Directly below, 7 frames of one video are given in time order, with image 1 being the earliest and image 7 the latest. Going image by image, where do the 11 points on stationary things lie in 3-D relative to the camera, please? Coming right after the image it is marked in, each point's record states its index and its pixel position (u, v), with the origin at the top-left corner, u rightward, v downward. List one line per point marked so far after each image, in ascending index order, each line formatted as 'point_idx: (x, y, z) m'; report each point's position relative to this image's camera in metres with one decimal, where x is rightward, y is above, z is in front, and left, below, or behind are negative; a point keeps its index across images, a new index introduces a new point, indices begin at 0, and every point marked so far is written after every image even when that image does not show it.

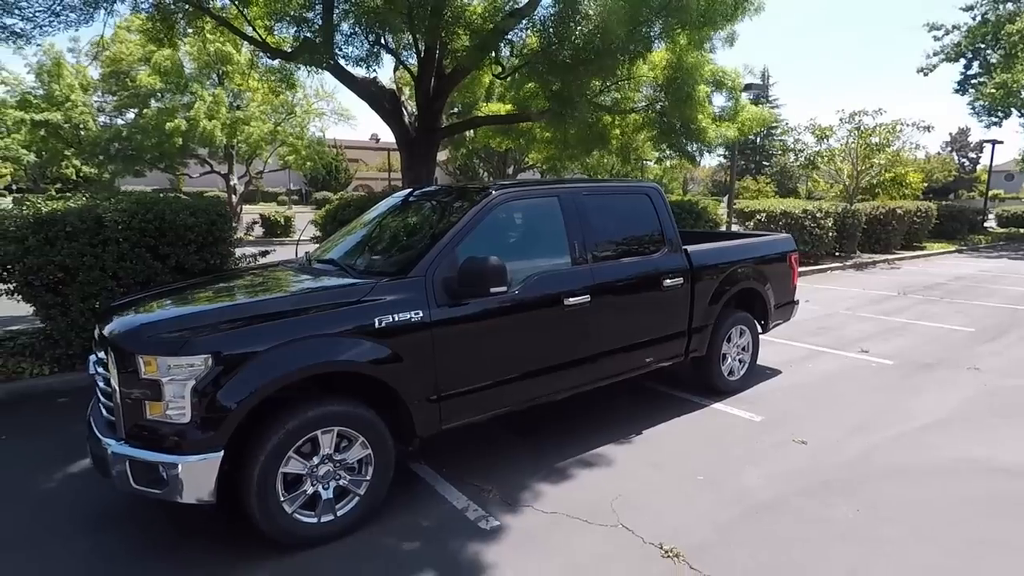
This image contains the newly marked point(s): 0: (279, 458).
0: (-1.3, -0.9, +3.1) m
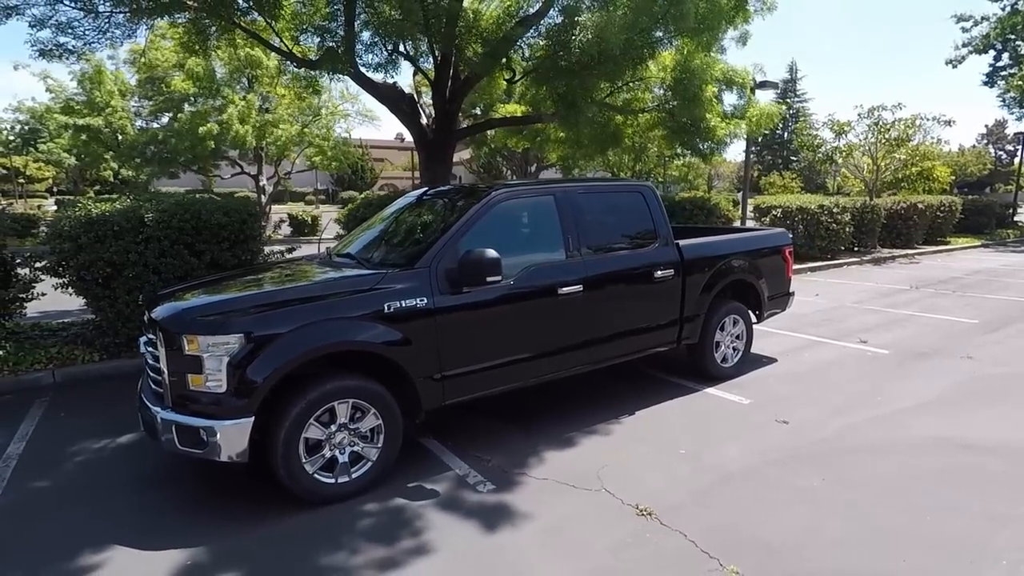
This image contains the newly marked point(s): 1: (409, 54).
0: (-1.3, -0.8, +3.6) m
1: (-1.6, +3.7, +9.0) m
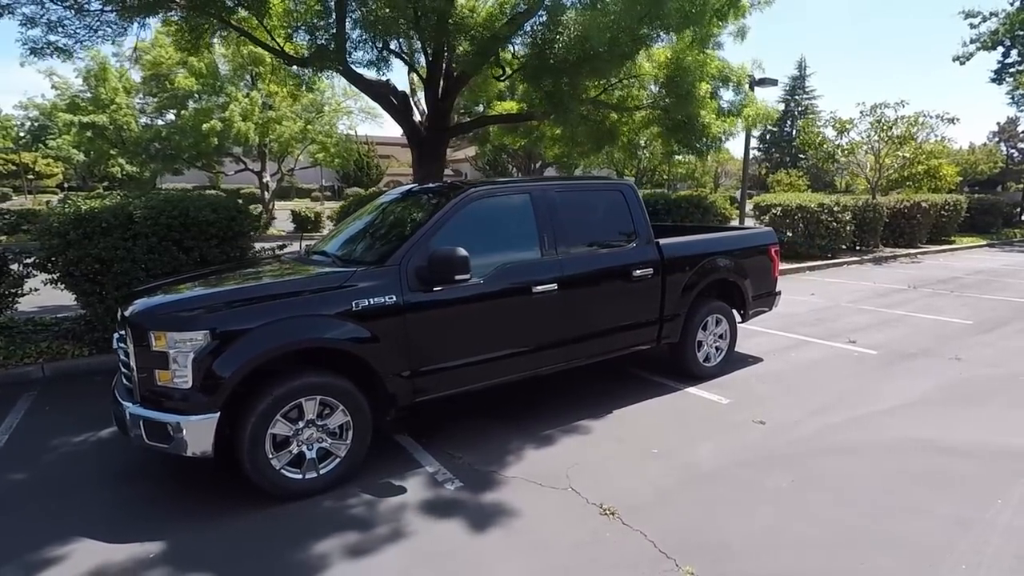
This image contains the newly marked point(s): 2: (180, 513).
0: (-1.5, -0.8, +3.6) m
1: (-1.8, +3.7, +9.0) m
2: (-2.1, -1.4, +3.6) m
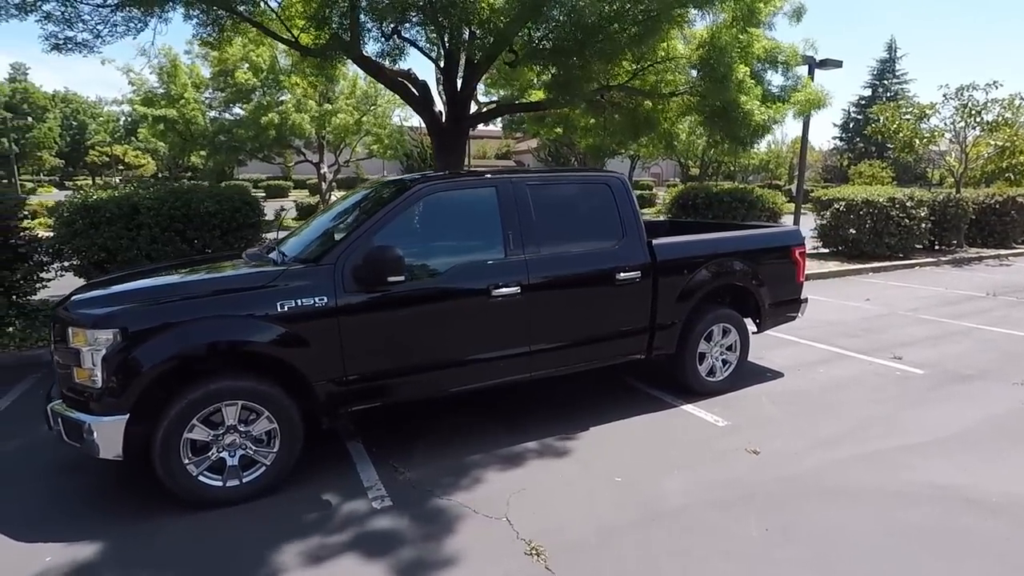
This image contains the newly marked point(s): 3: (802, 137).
0: (-2.0, -0.8, +3.4) m
1: (-1.5, +3.8, +8.7) m
2: (-2.6, -1.4, +3.5) m
3: (+6.9, +3.6, +13.5) m
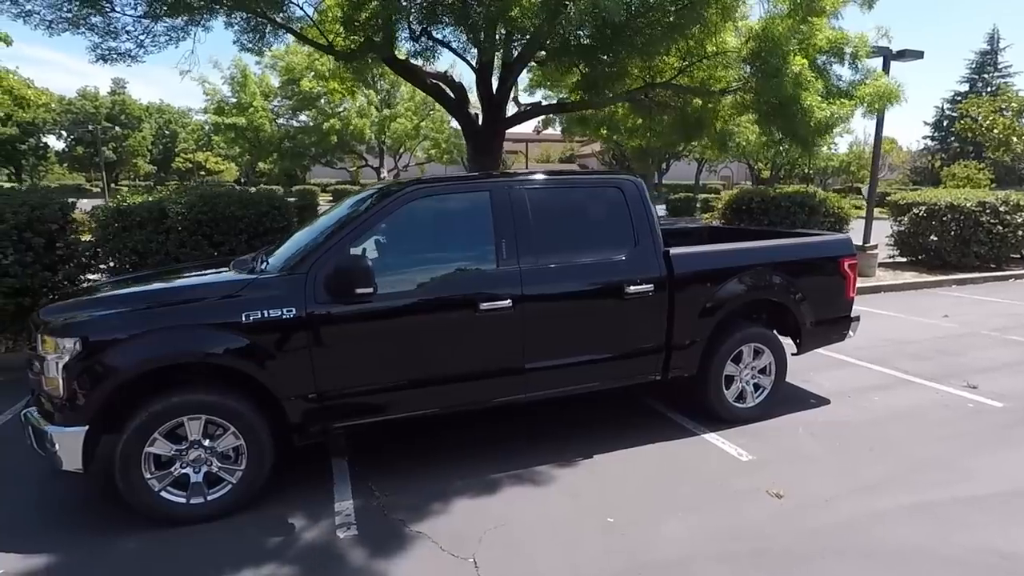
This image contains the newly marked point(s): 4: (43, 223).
0: (-2.1, -0.9, +3.3) m
1: (-0.9, +3.7, +8.5) m
2: (-2.7, -1.4, +3.5) m
3: (+7.9, +3.3, +12.3) m
4: (-5.4, +0.7, +6.6) m
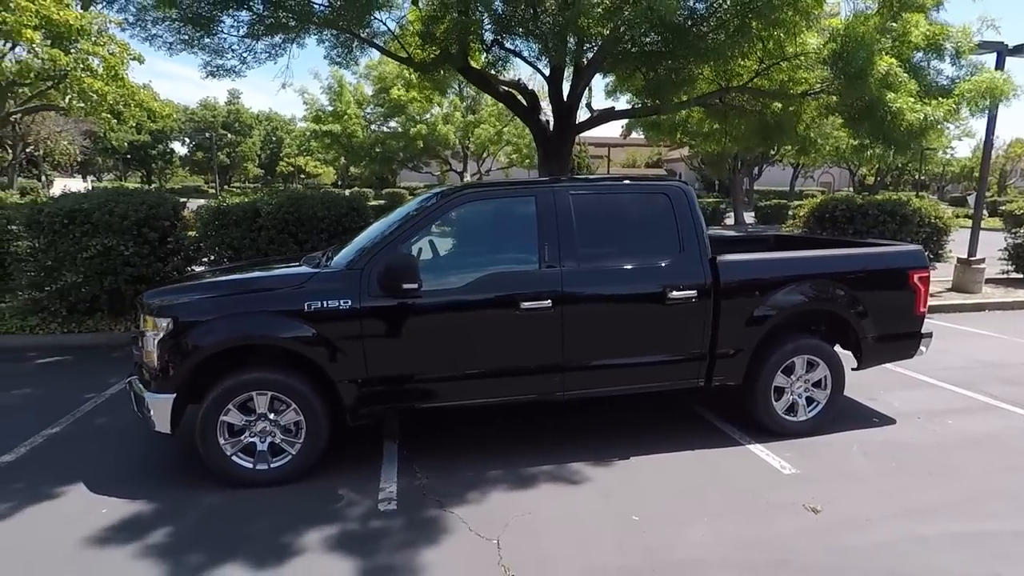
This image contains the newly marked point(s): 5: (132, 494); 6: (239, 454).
0: (-1.9, -0.8, +3.8) m
1: (+0.2, +3.7, +8.8) m
2: (-2.5, -1.3, +4.0) m
3: (+9.4, +3.0, +11.3) m
4: (-4.7, +0.9, +7.5) m
5: (-2.5, -1.4, +3.8) m
6: (-1.8, -1.1, +3.9) m
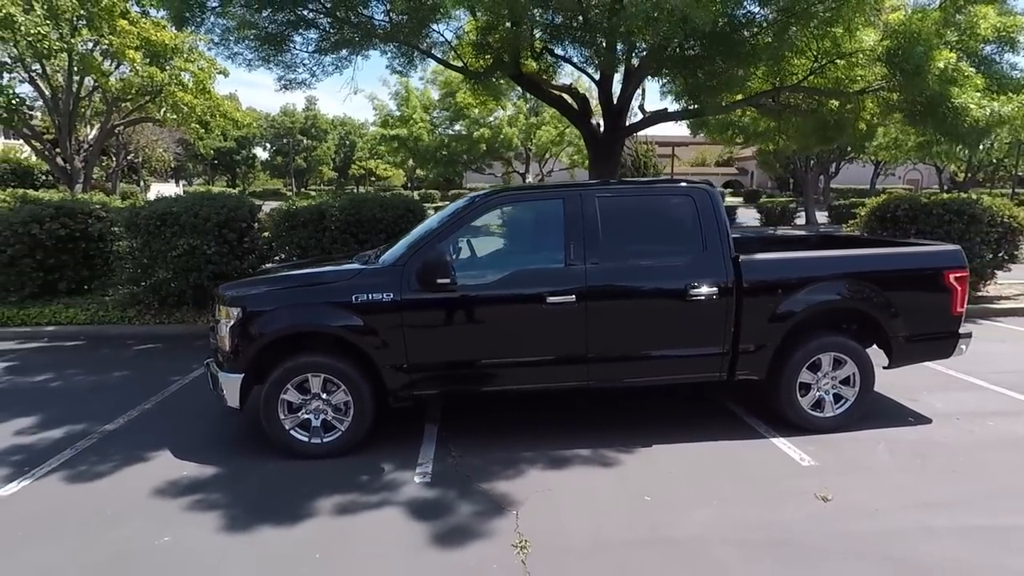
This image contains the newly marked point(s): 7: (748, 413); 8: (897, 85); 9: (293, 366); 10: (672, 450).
0: (-1.7, -0.8, +4.3) m
1: (+0.9, +3.7, +9.1) m
2: (-2.3, -1.3, +4.6) m
3: (+10.4, +2.9, +10.5) m
4: (-4.0, +1.0, +8.3) m
5: (-2.4, -1.3, +4.4) m
6: (-1.7, -1.1, +4.4) m
7: (+2.1, -1.1, +5.0) m
8: (+5.4, +2.9, +8.1) m
9: (-1.6, -0.6, +4.3) m
10: (+1.3, -1.3, +4.4) m
